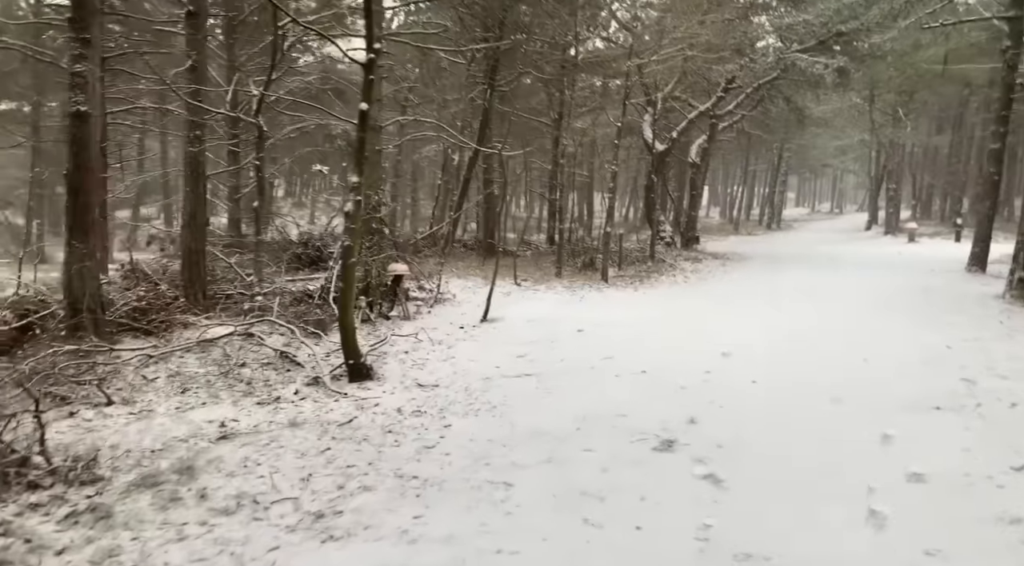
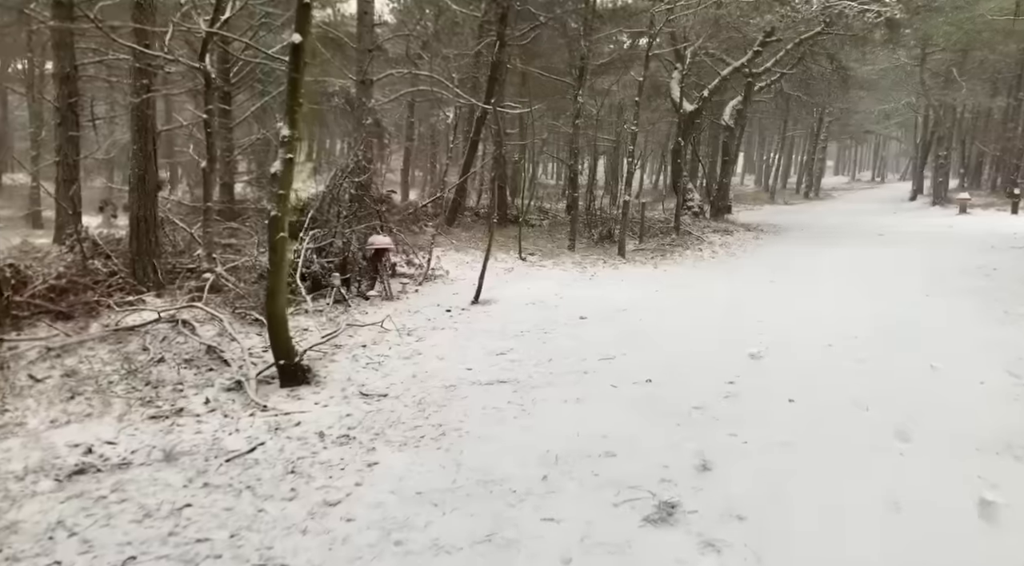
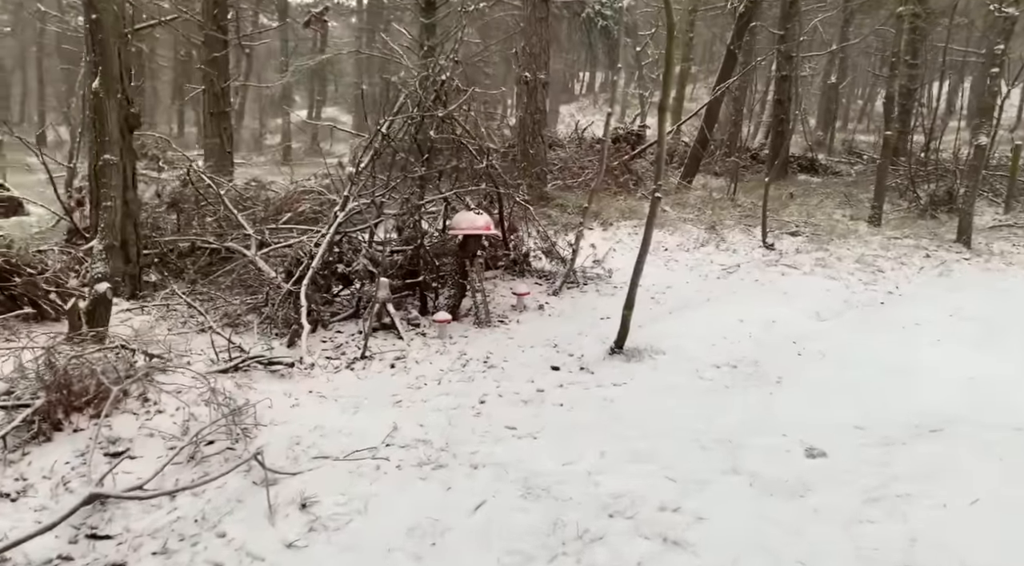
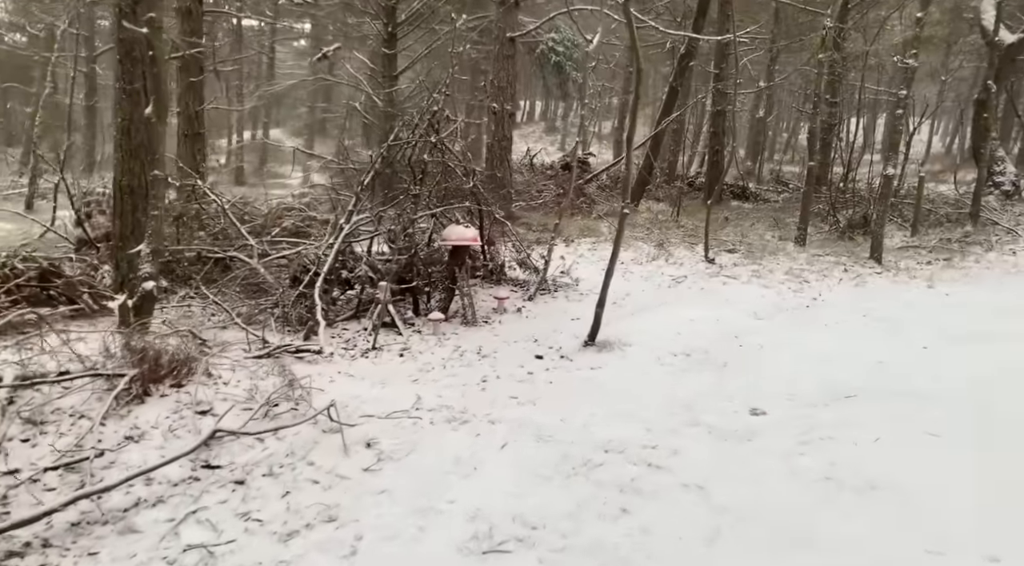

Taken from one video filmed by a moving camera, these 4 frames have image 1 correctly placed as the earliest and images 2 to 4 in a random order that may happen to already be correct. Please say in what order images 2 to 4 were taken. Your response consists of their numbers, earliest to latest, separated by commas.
2, 4, 3
